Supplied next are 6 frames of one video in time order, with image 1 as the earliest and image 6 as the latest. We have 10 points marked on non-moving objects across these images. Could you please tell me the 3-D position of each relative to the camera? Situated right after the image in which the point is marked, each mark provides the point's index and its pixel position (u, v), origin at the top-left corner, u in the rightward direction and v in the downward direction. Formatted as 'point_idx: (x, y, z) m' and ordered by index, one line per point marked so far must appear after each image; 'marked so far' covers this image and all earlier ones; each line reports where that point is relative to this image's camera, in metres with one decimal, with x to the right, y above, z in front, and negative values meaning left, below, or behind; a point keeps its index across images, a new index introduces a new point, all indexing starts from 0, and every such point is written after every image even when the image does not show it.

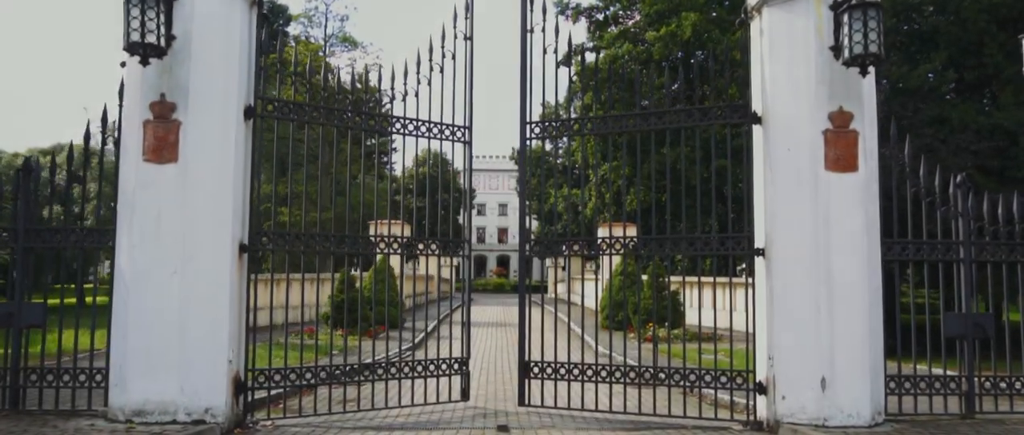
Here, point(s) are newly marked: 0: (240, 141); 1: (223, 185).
0: (-2.0, +0.6, +5.8) m
1: (-2.1, +0.2, +5.7) m
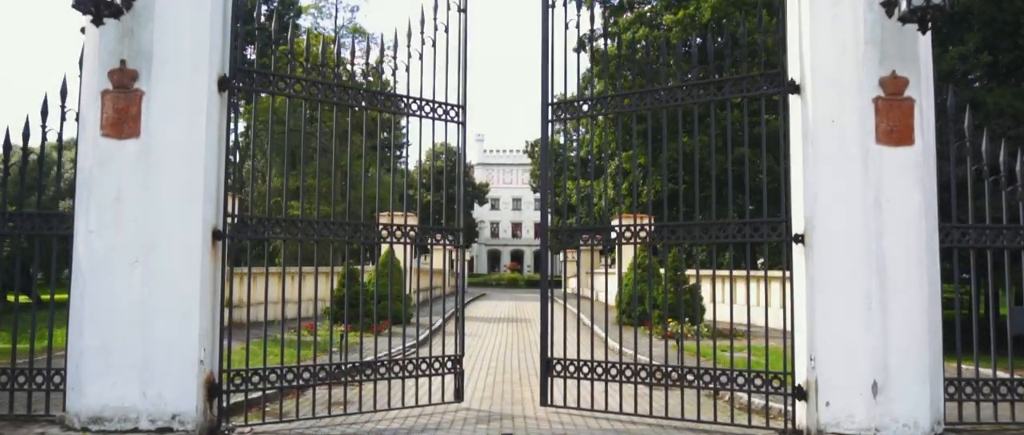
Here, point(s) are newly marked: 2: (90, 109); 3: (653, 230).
0: (-2.0, +0.7, +5.2) m
1: (-2.1, +0.4, +5.0) m
2: (-2.8, +0.7, +5.0) m
3: (+1.2, -0.1, +6.2) m
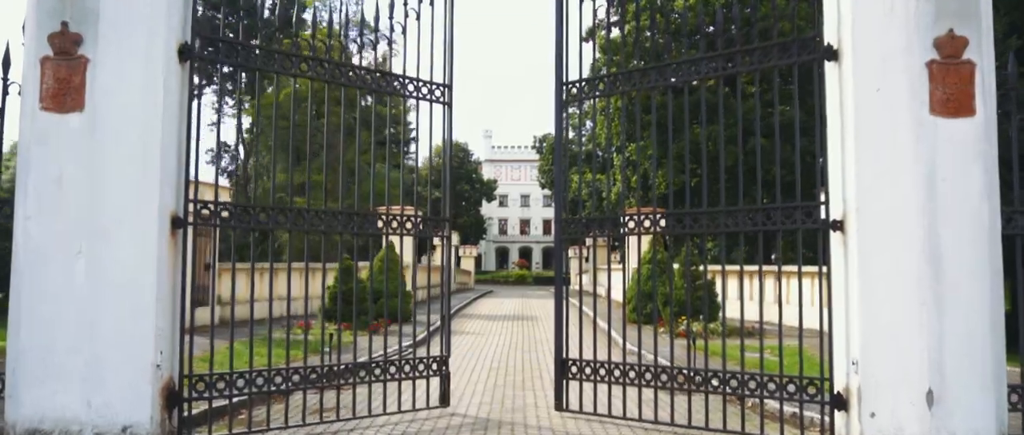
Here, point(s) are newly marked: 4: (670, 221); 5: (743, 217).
0: (-2.0, +0.8, +4.6) m
1: (-2.1, +0.4, +4.4) m
2: (-2.8, +0.8, +4.4) m
3: (+1.2, 0.0, +5.5) m
4: (+1.2, 0.0, +5.6) m
5: (+1.5, 0.0, +4.9) m
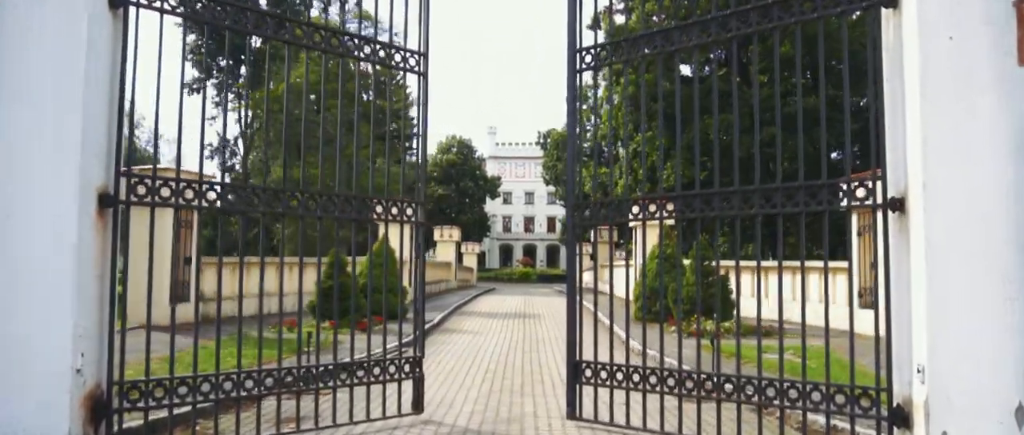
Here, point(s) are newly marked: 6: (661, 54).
0: (-2.1, +0.9, +3.8) m
1: (-2.1, +0.6, +3.7) m
2: (-2.8, +0.9, +3.7) m
3: (+1.2, +0.1, +4.8) m
4: (+1.2, +0.1, +4.8) m
5: (+1.4, +0.1, +4.1) m
6: (+1.0, +1.1, +5.0) m
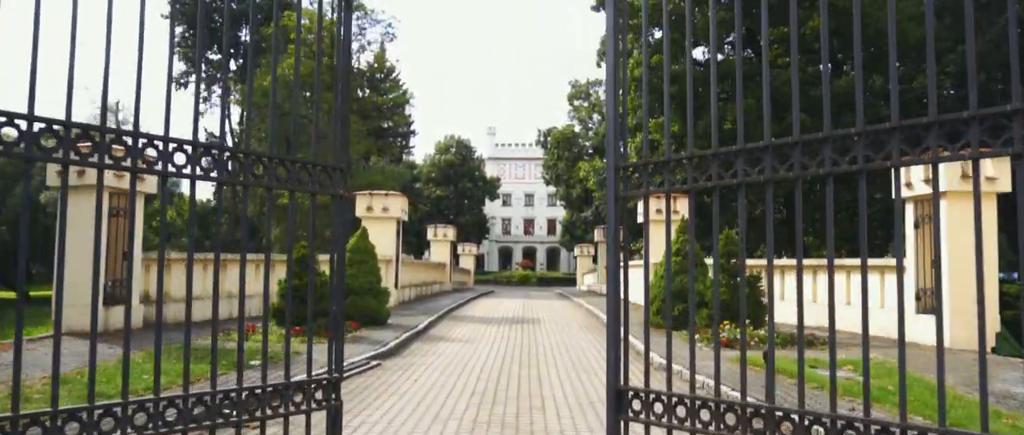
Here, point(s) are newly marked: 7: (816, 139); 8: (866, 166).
0: (-2.1, +1.1, +2.2) m
1: (-2.2, +0.7, +2.0) m
2: (-2.9, +1.1, +2.0) m
3: (+1.1, +0.3, +3.1) m
4: (+1.2, +0.3, +3.2) m
5: (+1.4, +0.3, +2.5) m
6: (+0.9, +1.2, +3.3) m
7: (+1.2, +0.3, +3.2) m
8: (+1.3, +0.2, +2.9) m
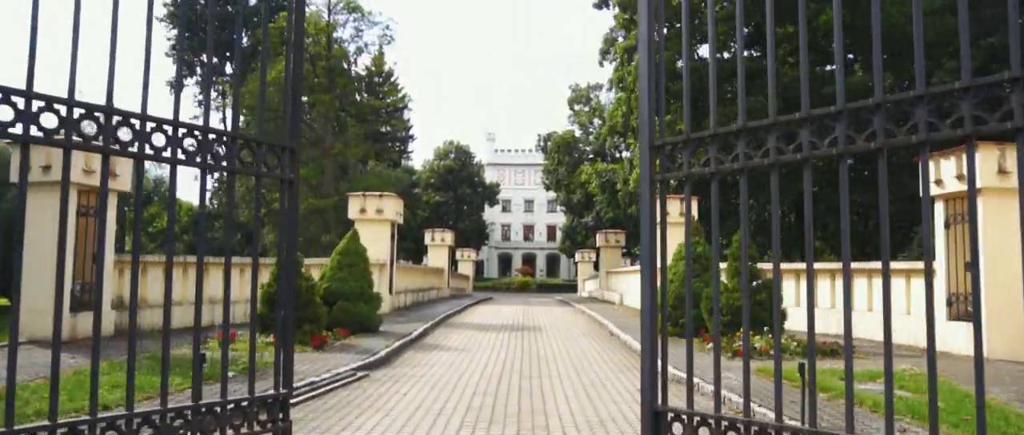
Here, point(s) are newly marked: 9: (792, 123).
0: (-2.1, +1.1, +1.5) m
1: (-2.2, +0.8, +1.4) m
2: (-2.9, +1.2, +1.4) m
3: (+1.1, +0.4, +2.5) m
4: (+1.2, +0.3, +2.5) m
5: (+1.4, +0.4, +1.8) m
6: (+0.9, +1.3, +2.7) m
7: (+1.2, +0.4, +2.5) m
8: (+1.3, +0.3, +2.2) m
9: (+1.1, +0.4, +3.0) m
